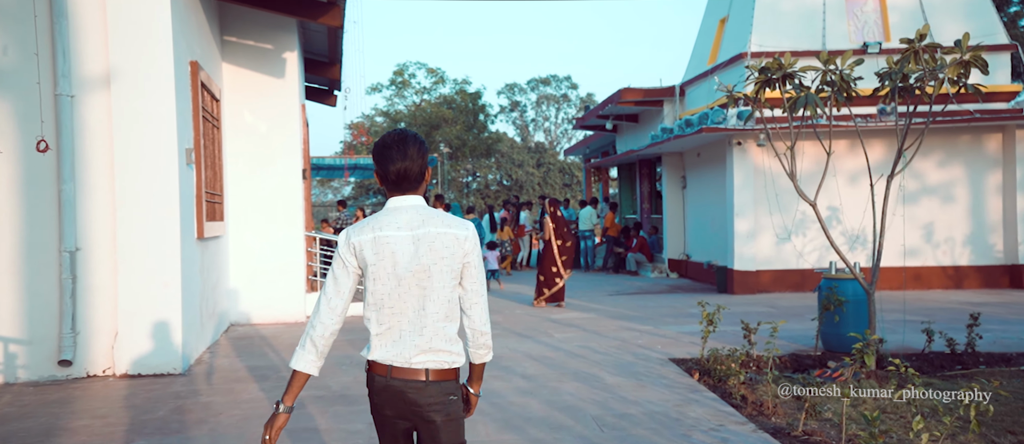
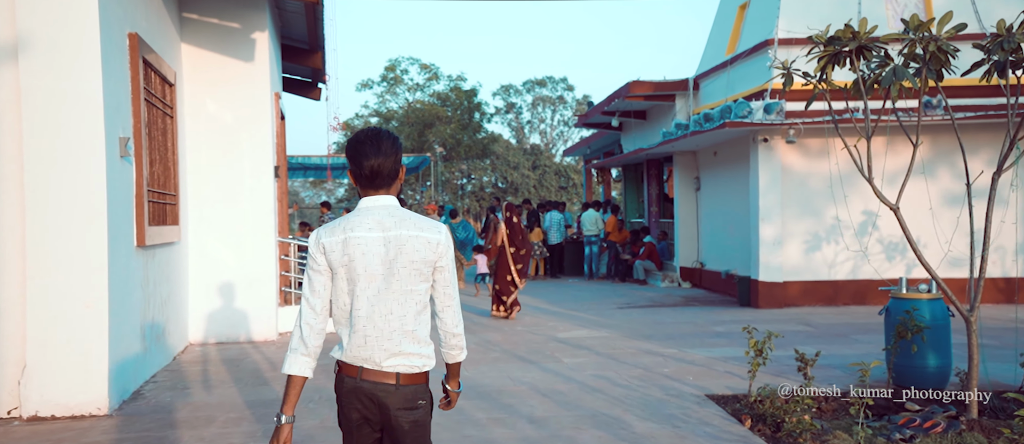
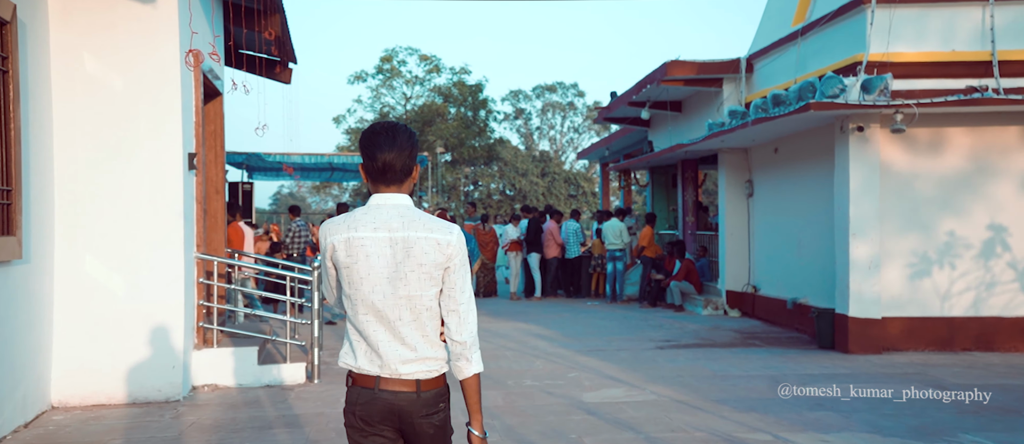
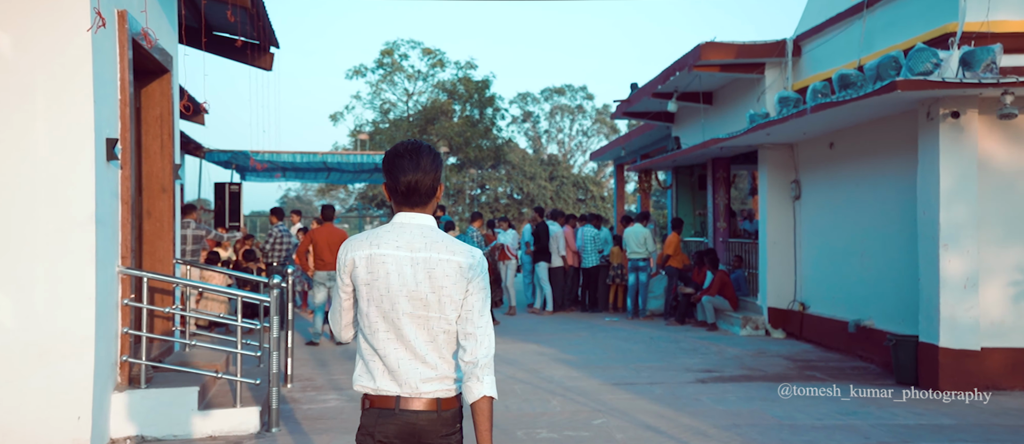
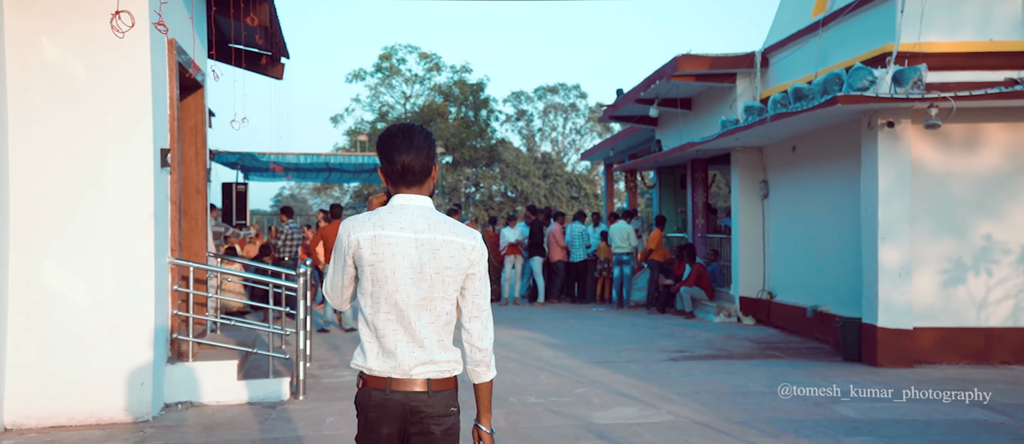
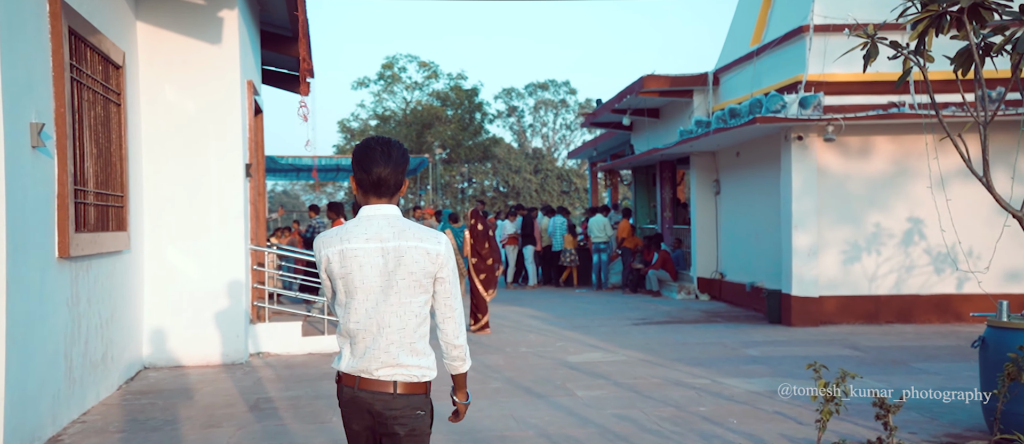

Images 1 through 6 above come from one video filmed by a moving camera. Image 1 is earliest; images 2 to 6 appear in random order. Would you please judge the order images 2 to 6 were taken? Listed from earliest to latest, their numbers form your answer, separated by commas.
2, 6, 3, 5, 4
